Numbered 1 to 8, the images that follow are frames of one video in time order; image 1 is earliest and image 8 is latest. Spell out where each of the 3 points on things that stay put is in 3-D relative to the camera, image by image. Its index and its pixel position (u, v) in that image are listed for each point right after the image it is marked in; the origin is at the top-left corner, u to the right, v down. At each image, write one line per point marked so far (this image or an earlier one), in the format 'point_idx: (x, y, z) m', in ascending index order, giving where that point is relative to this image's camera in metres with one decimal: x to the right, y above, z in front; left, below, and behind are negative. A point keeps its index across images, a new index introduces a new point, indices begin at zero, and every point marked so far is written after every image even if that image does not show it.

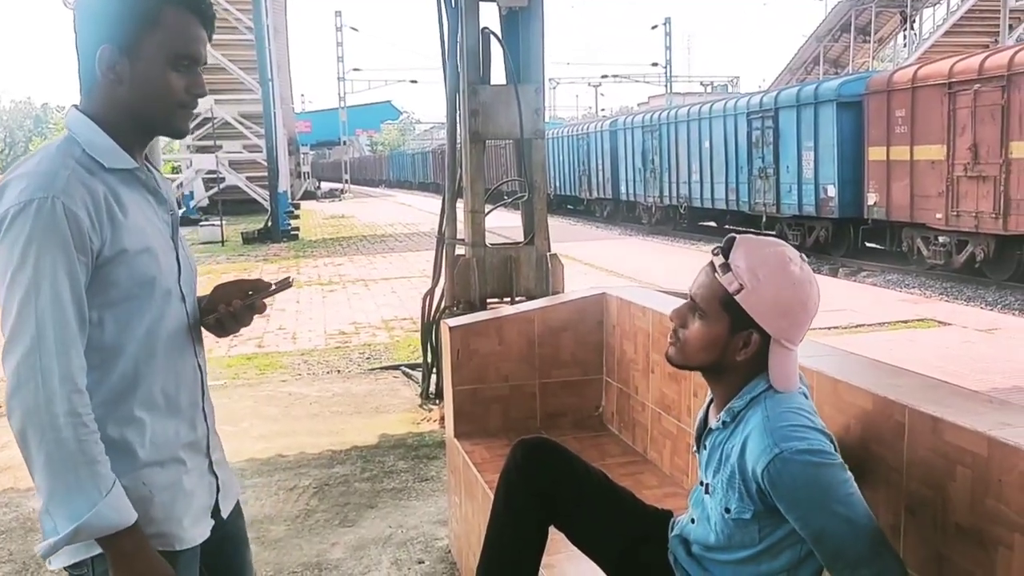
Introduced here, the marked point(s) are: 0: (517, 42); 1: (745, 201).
0: (0.0, +1.7, +6.3) m
1: (+4.8, +1.8, +18.7) m
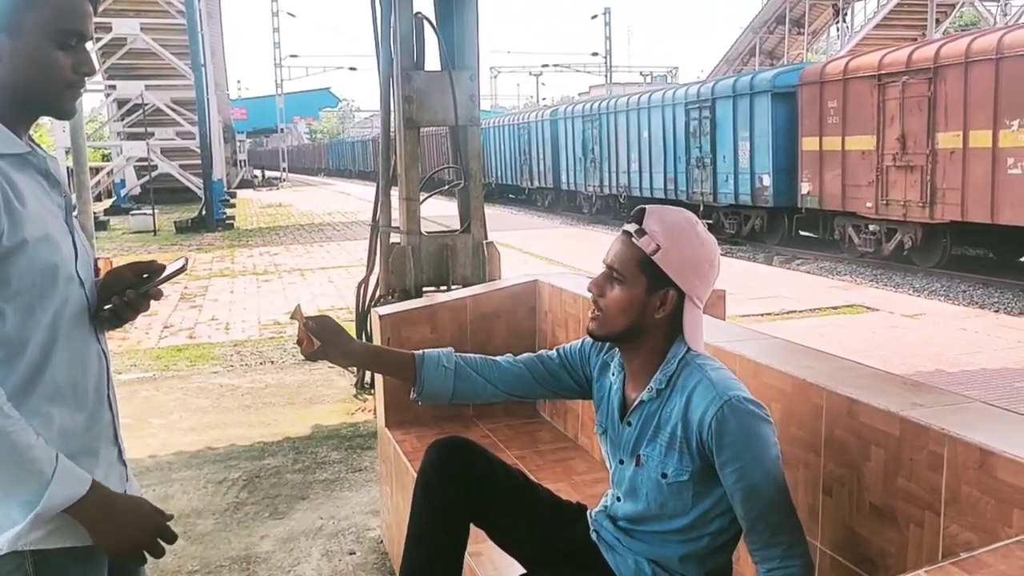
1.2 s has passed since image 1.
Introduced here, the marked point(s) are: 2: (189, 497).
0: (-0.4, +1.8, +6.2) m
1: (+3.5, +2.0, +19.0) m
2: (-1.5, -1.0, +4.4) m
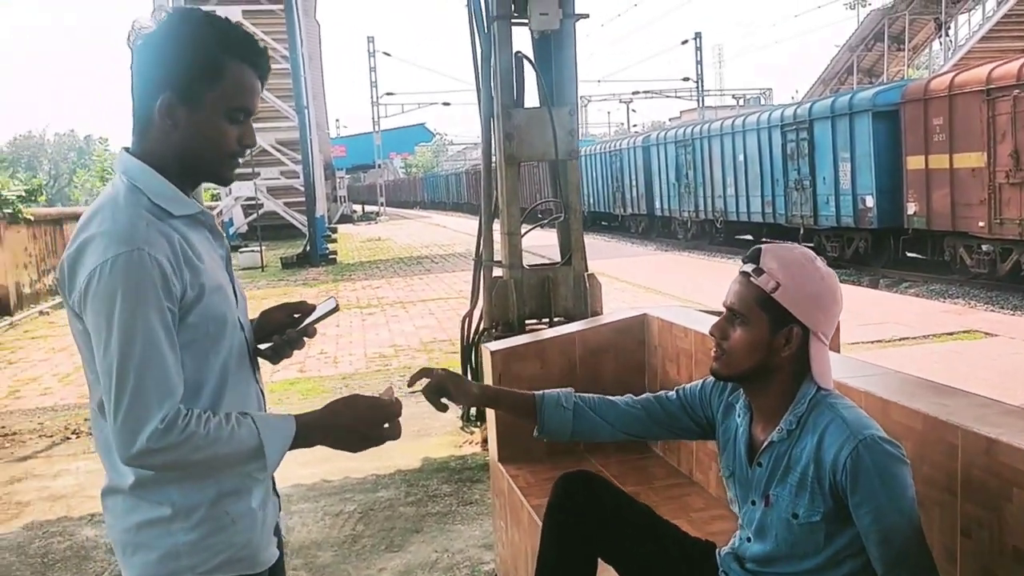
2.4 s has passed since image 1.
0: (+0.3, +1.5, +6.3) m
1: (+5.5, +1.5, +18.6) m
2: (-1.0, -1.2, +4.5) m
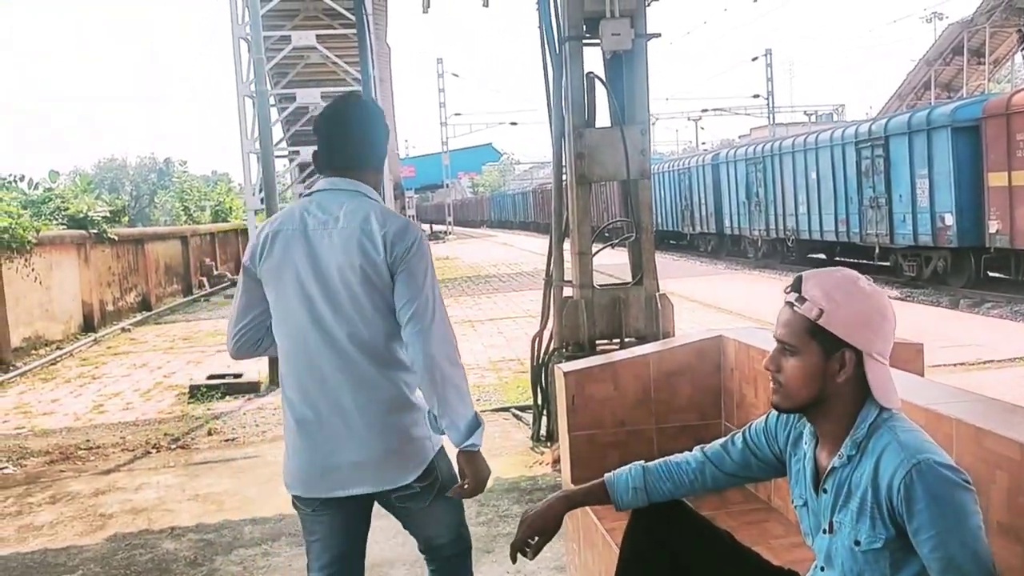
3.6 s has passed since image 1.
0: (+0.7, +1.4, +6.3) m
1: (+6.8, +1.1, +18.2) m
2: (-0.6, -1.3, +4.5) m
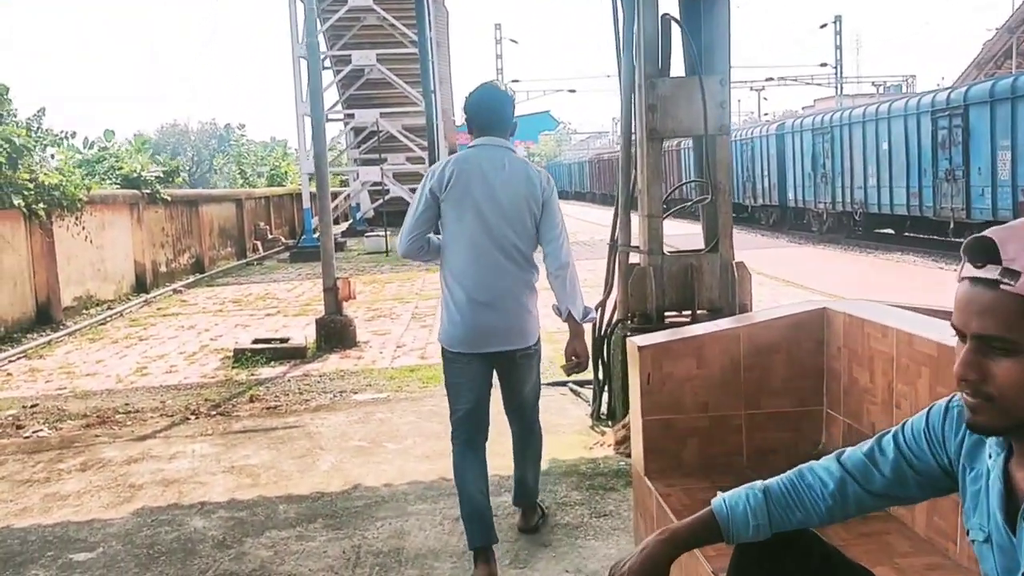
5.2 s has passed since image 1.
0: (+1.2, +1.6, +5.7) m
1: (+7.9, +1.6, +17.2) m
2: (-0.4, -1.1, +4.1) m
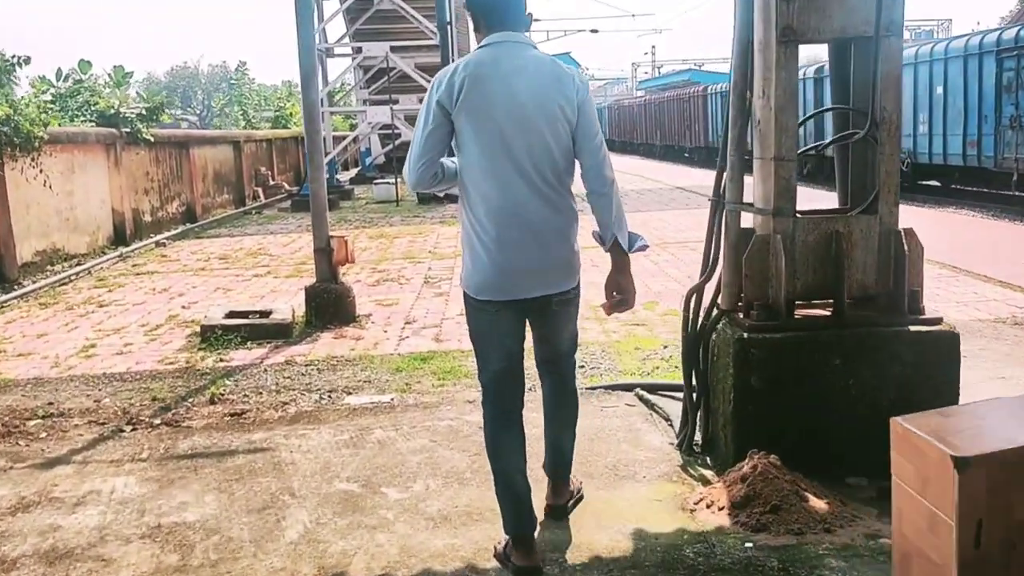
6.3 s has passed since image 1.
0: (+1.4, +1.7, +3.8) m
1: (+8.3, +2.2, +15.2) m
2: (-0.2, -1.1, +2.3) m
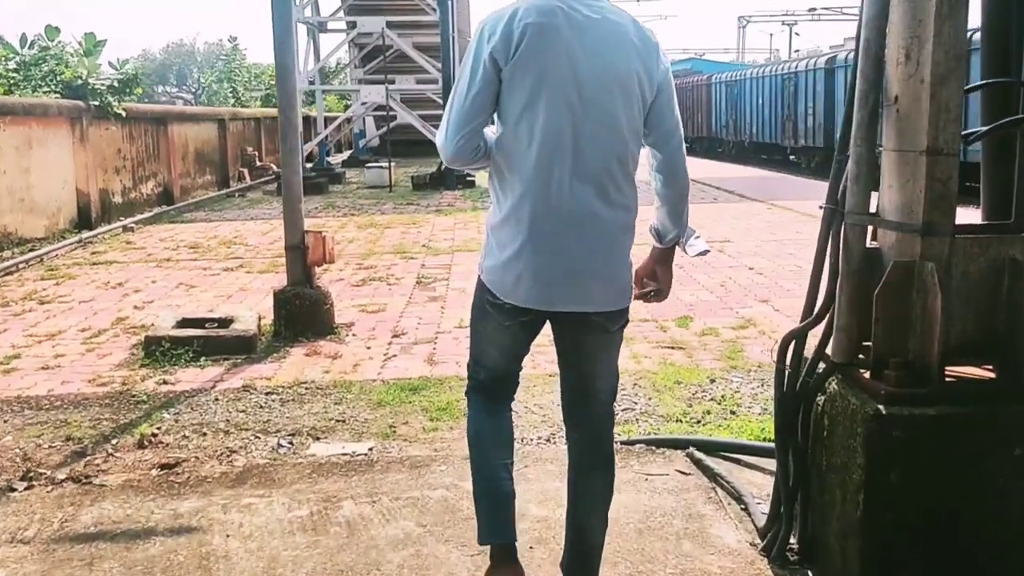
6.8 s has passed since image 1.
0: (+1.5, +1.5, +2.6) m
1: (+8.4, +2.1, +14.0) m
2: (-0.1, -1.2, +1.2) m
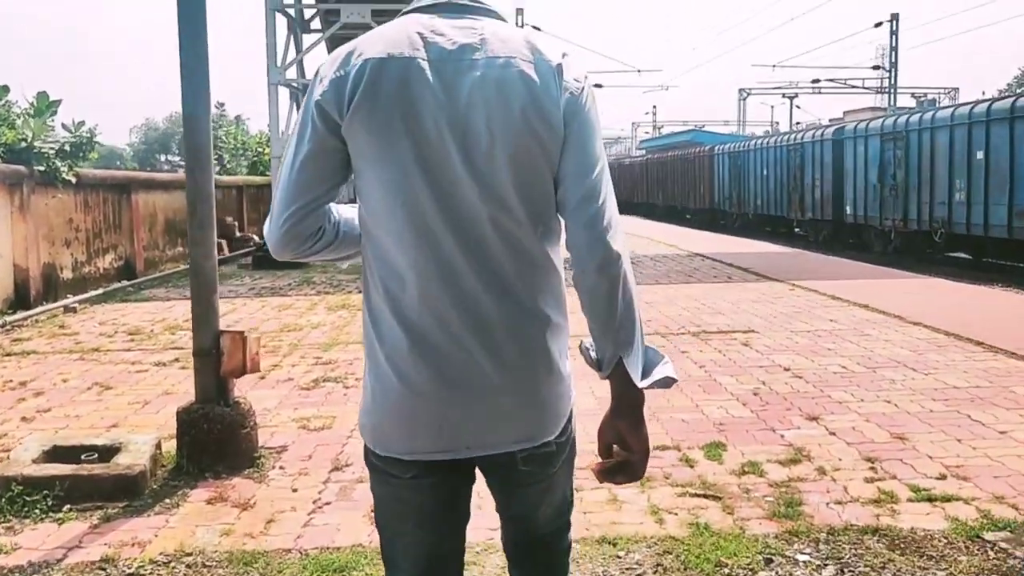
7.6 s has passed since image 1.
0: (+1.4, +1.2, +1.2) m
1: (+8.3, +0.8, +12.7) m
2: (-0.2, -1.4, -0.4) m
